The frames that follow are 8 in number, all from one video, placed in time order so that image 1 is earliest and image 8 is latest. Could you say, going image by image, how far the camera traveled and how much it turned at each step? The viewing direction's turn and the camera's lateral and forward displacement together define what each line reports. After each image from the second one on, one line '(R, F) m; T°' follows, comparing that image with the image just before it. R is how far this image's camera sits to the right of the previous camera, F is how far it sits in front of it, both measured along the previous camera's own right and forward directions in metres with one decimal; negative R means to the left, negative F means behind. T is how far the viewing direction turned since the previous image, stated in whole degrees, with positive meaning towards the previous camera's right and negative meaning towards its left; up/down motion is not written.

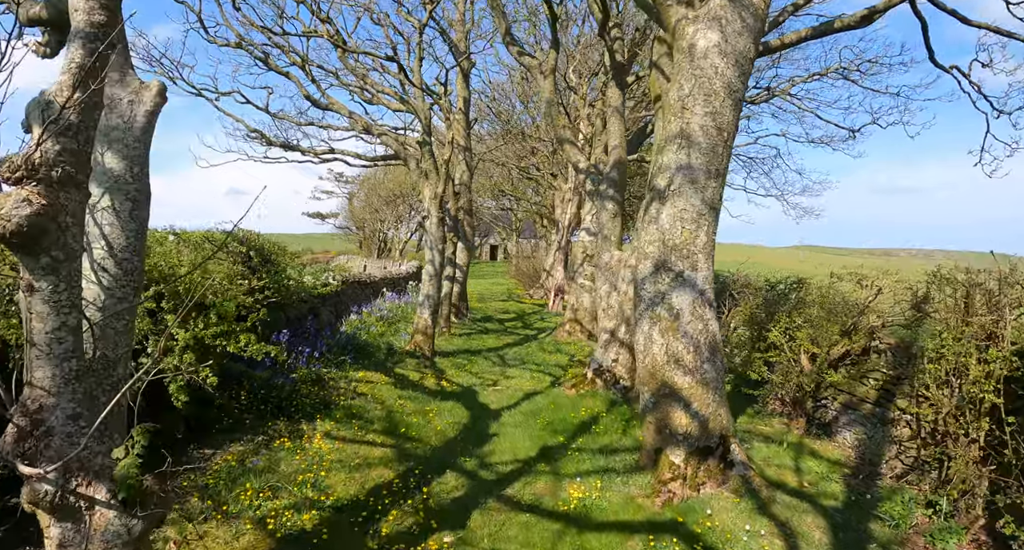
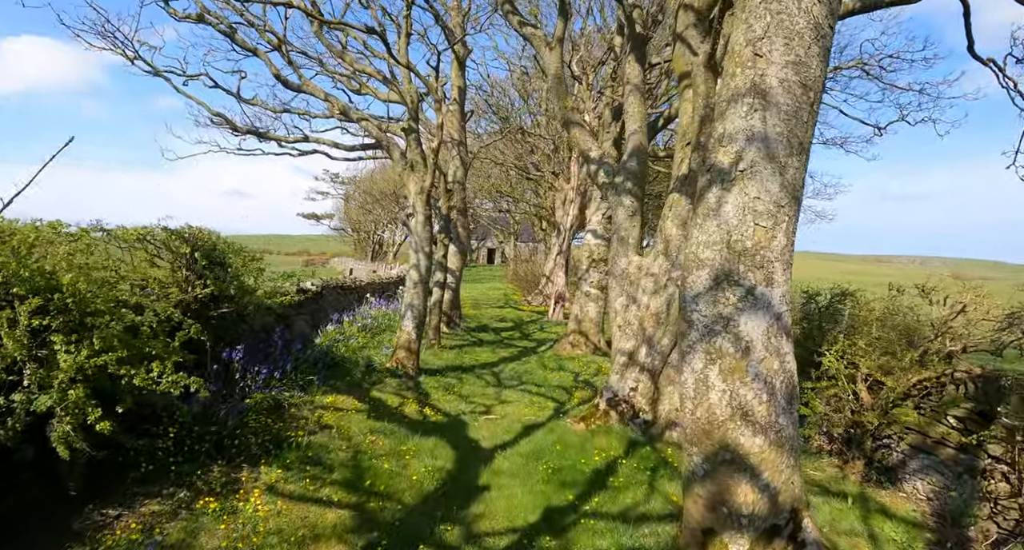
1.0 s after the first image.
(0.0, +1.5) m; 0°
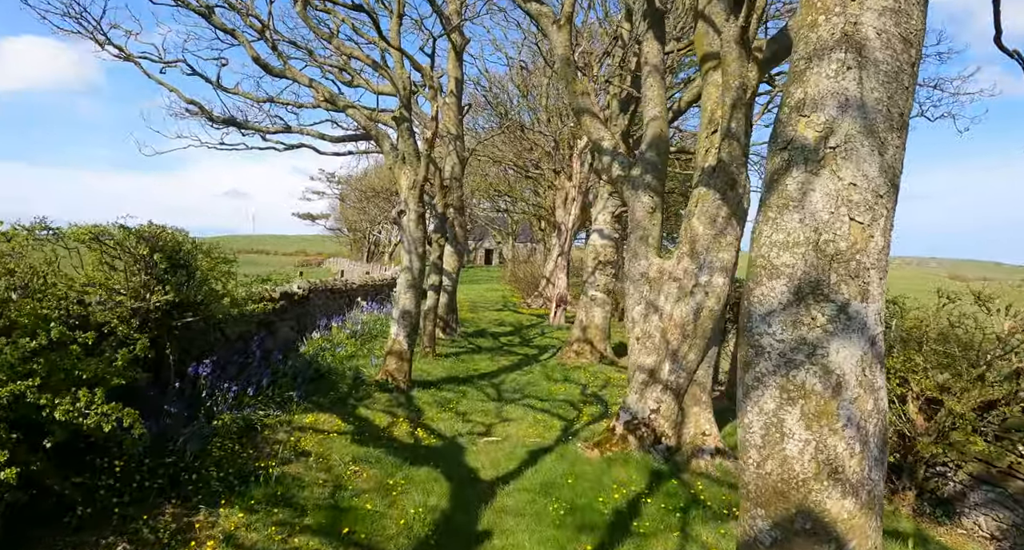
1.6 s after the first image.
(-0.1, +0.9) m; 0°
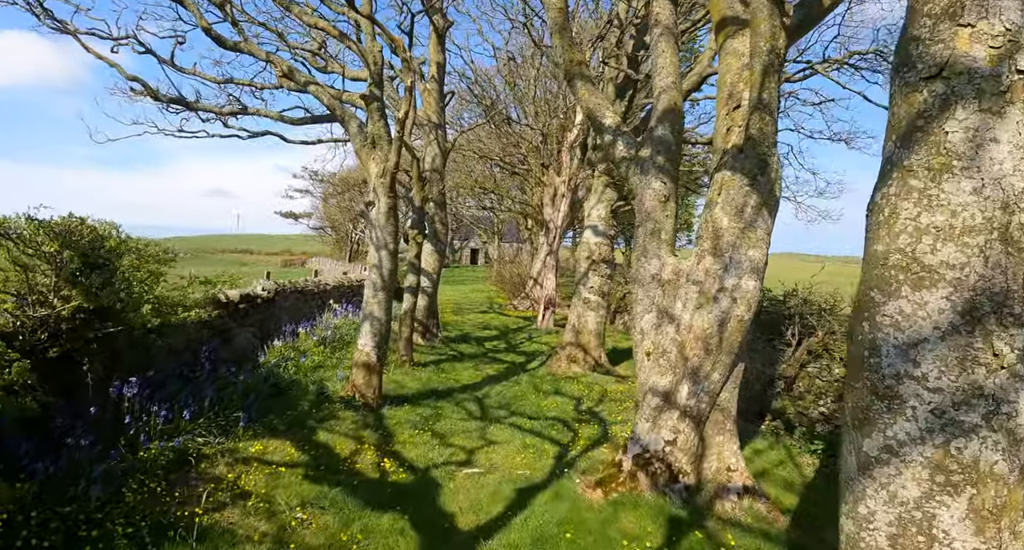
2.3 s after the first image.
(0.0, +1.1) m; +1°
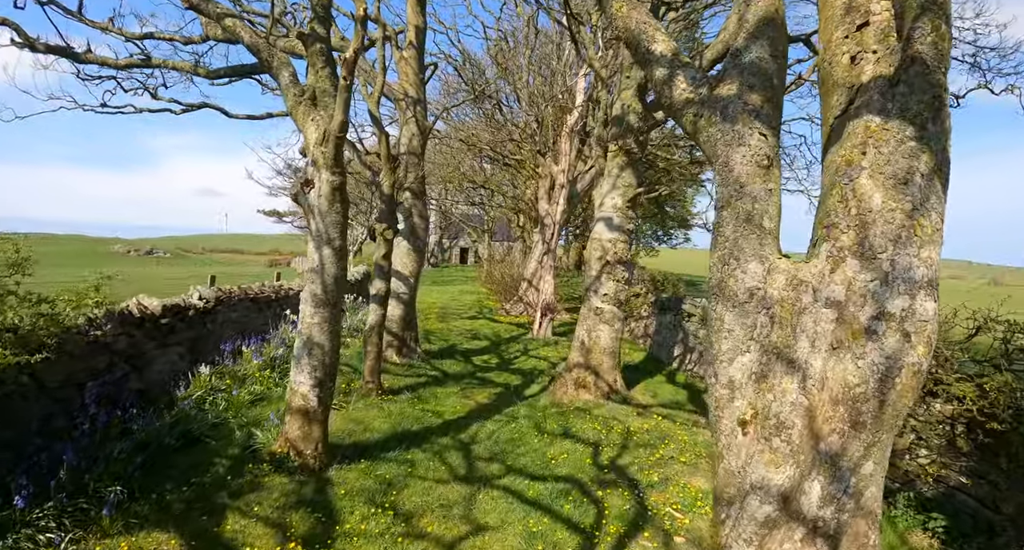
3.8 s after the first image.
(-0.1, +2.2) m; +1°
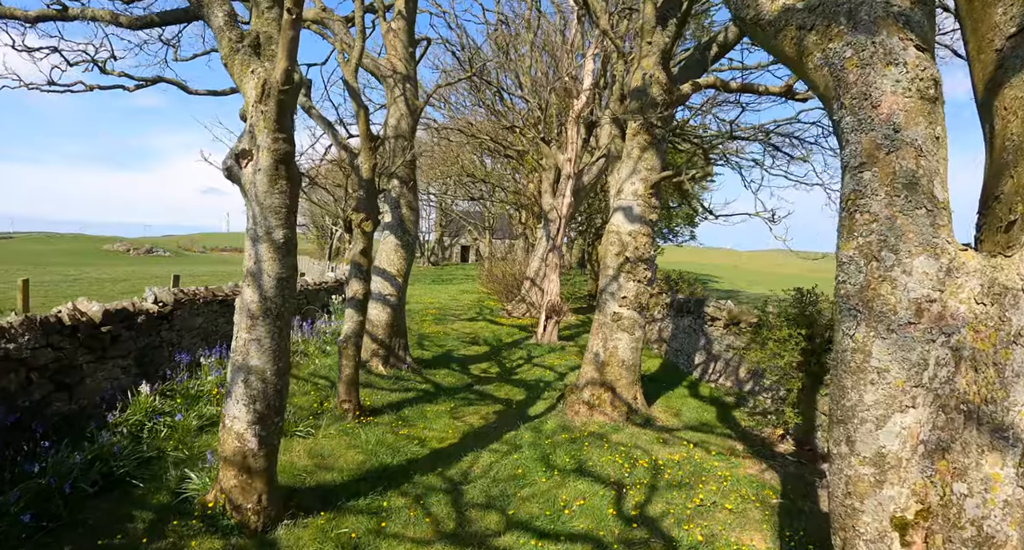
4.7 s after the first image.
(0.0, +1.3) m; 0°
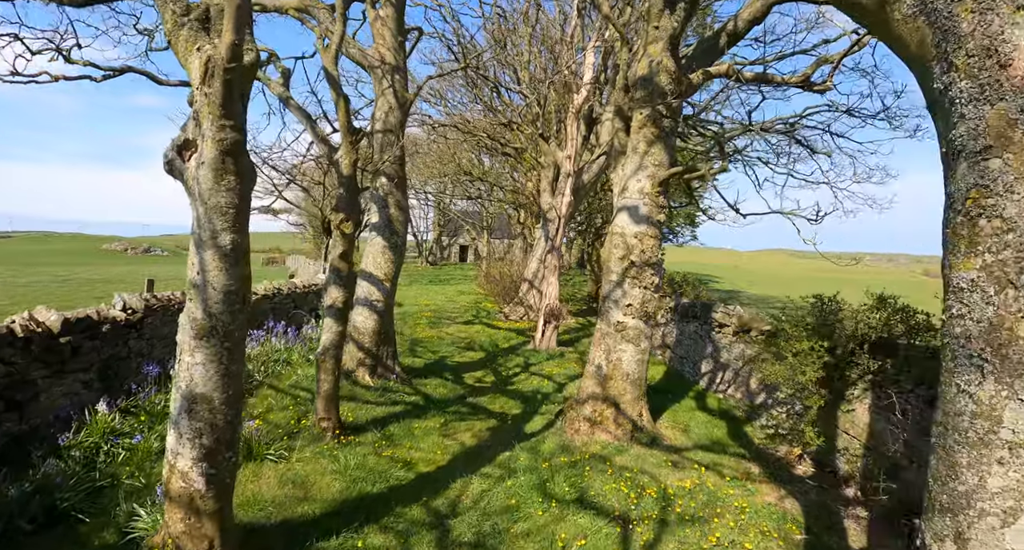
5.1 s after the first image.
(+0.1, +0.6) m; 0°
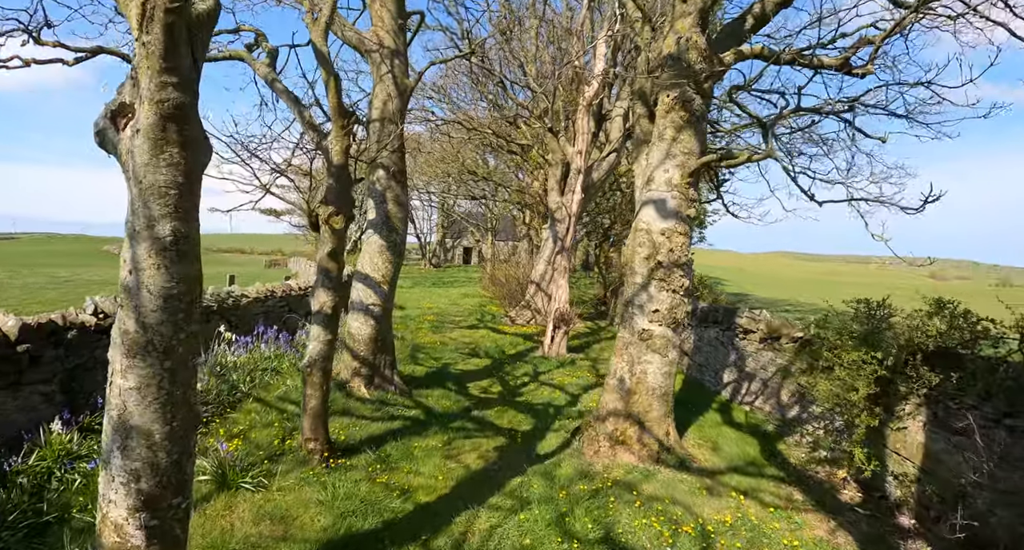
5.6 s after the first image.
(-0.1, +0.7) m; 0°
